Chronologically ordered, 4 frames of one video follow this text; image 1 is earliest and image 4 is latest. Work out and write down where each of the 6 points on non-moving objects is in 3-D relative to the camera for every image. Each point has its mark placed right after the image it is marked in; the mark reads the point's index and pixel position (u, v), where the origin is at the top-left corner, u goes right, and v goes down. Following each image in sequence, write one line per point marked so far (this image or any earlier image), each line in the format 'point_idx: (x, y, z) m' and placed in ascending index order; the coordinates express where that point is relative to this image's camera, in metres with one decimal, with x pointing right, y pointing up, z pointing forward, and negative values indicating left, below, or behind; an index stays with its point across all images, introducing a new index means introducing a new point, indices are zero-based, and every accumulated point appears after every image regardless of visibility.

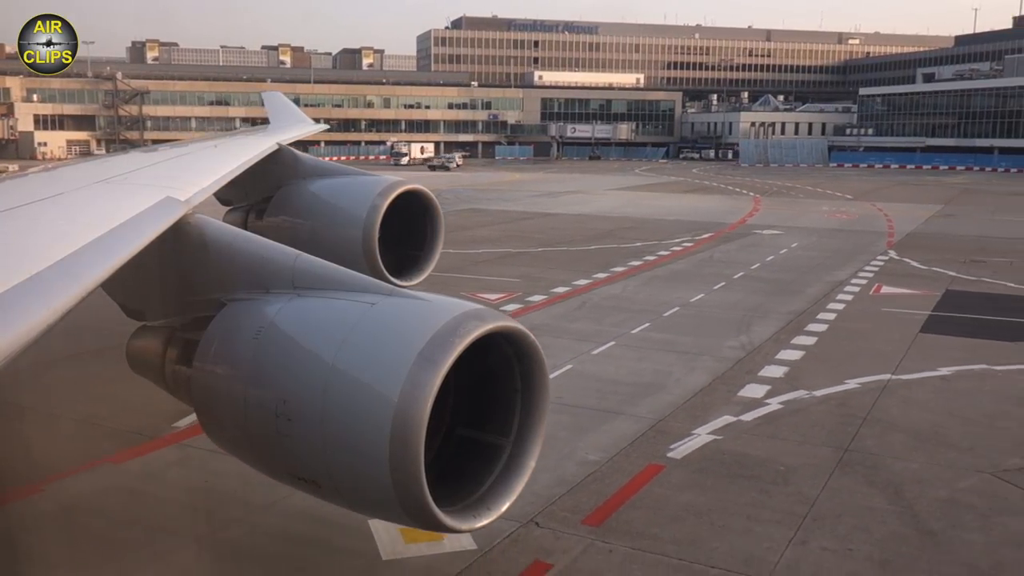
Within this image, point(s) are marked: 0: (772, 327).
0: (+6.6, -1.0, +19.5) m
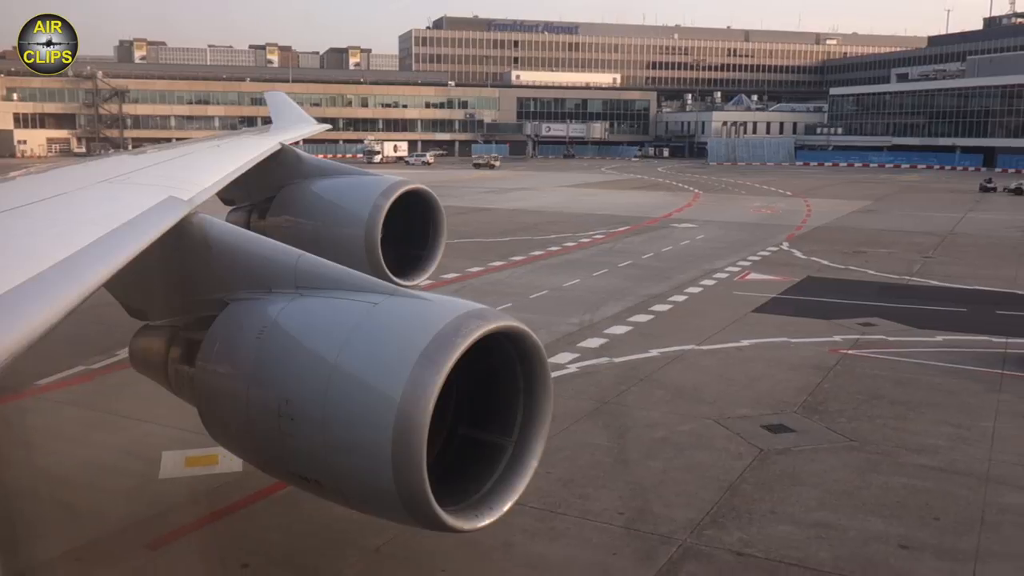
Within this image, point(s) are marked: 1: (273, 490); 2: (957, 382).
0: (+3.0, -0.5, +21.5) m
1: (-3.3, -2.8, +10.7) m
2: (+8.8, -1.9, +15.2) m
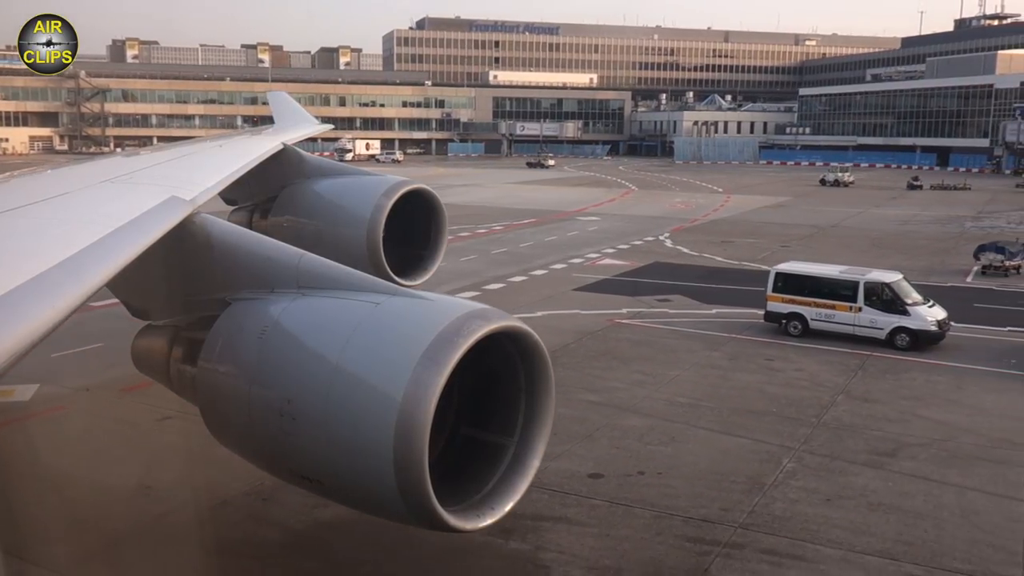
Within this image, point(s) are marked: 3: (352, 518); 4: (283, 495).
0: (-1.7, +0.1, +24.2) m
1: (-8.1, -2.2, +13.4) m
2: (+4.0, -1.3, +17.8) m
3: (-2.1, -3.0, +10.1) m
4: (-3.2, -2.9, +10.6) m
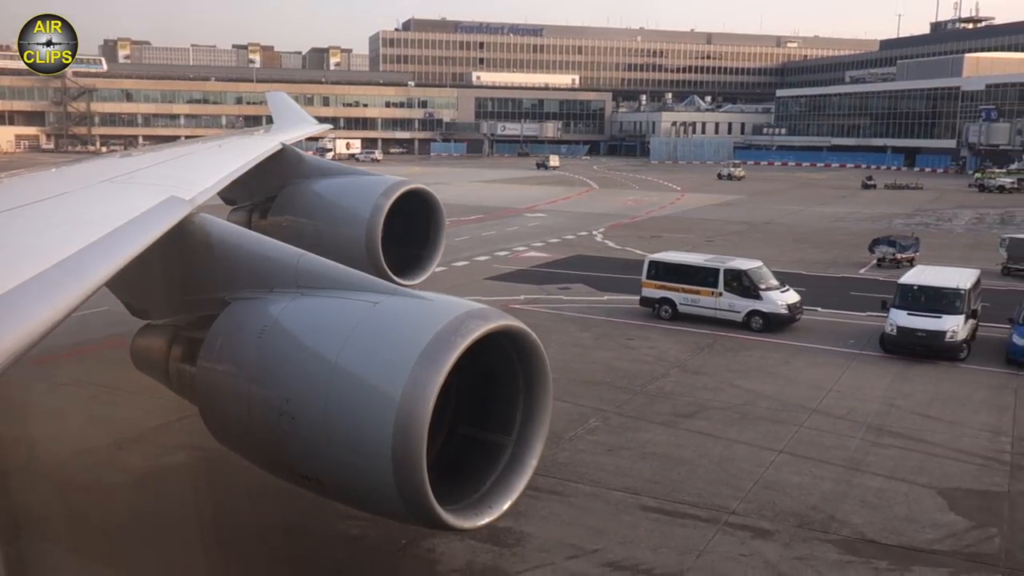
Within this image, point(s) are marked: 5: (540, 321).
0: (-4.5, +0.4, +25.7) m
1: (-10.9, -1.8, +14.9) m
2: (+1.3, -0.9, +19.4) m
3: (-4.8, -2.7, +11.7) m
4: (-5.9, -2.5, +12.2) m
5: (+0.7, -0.9, +19.9) m
